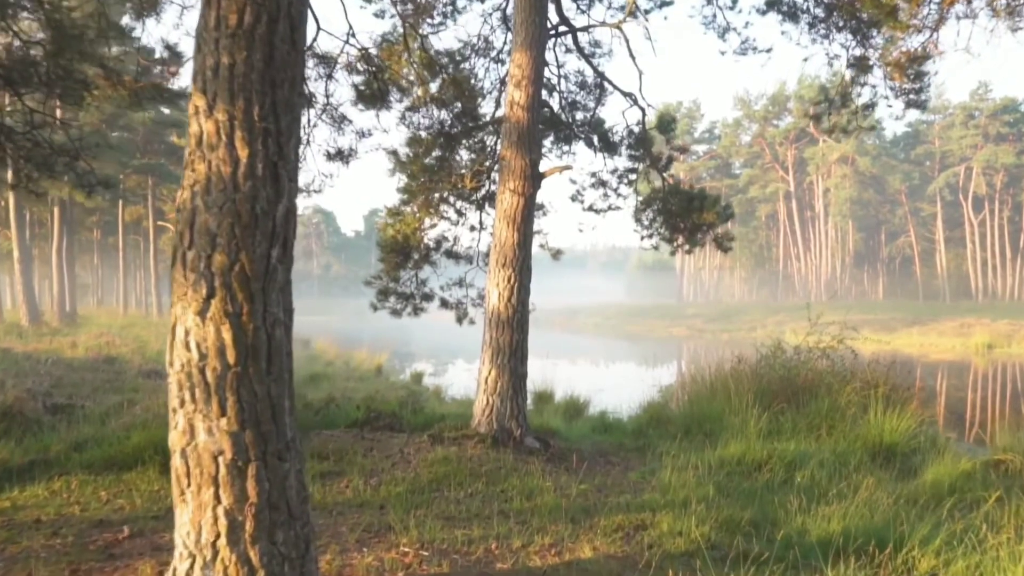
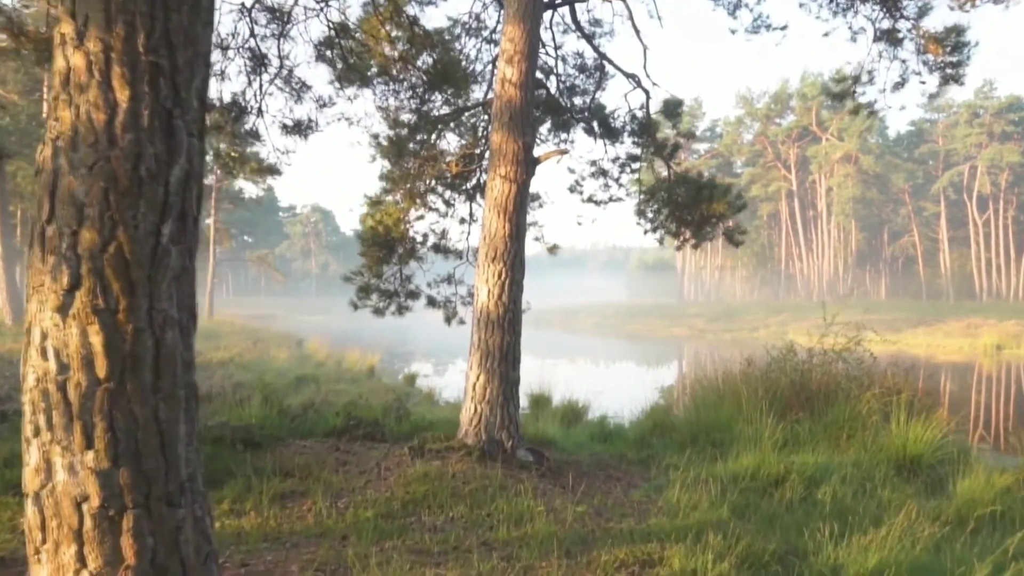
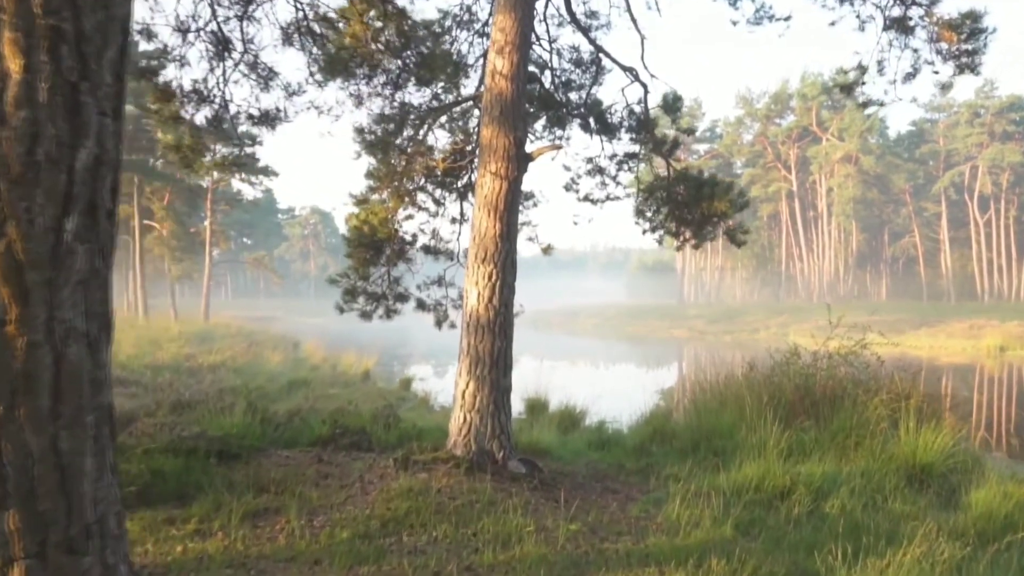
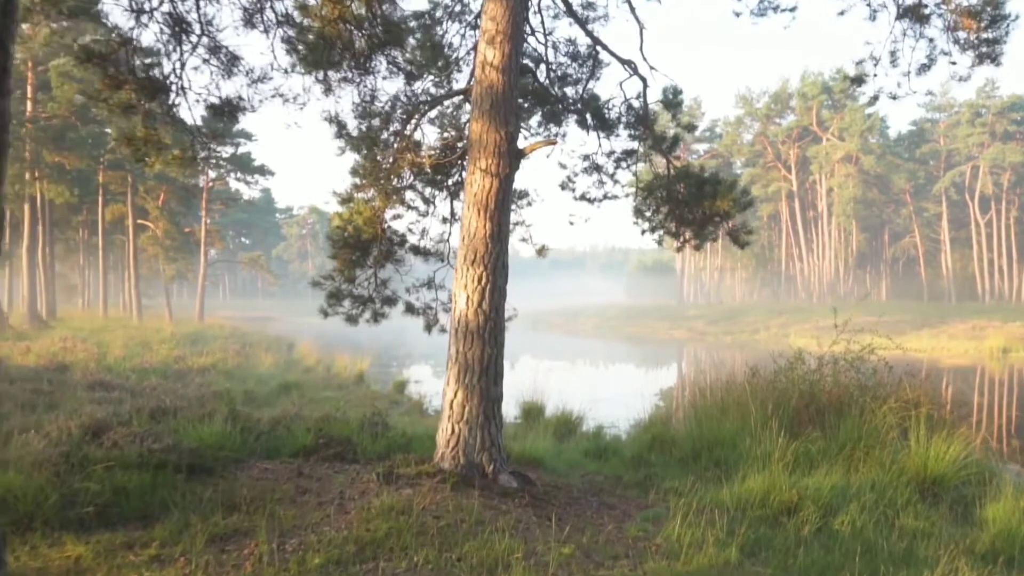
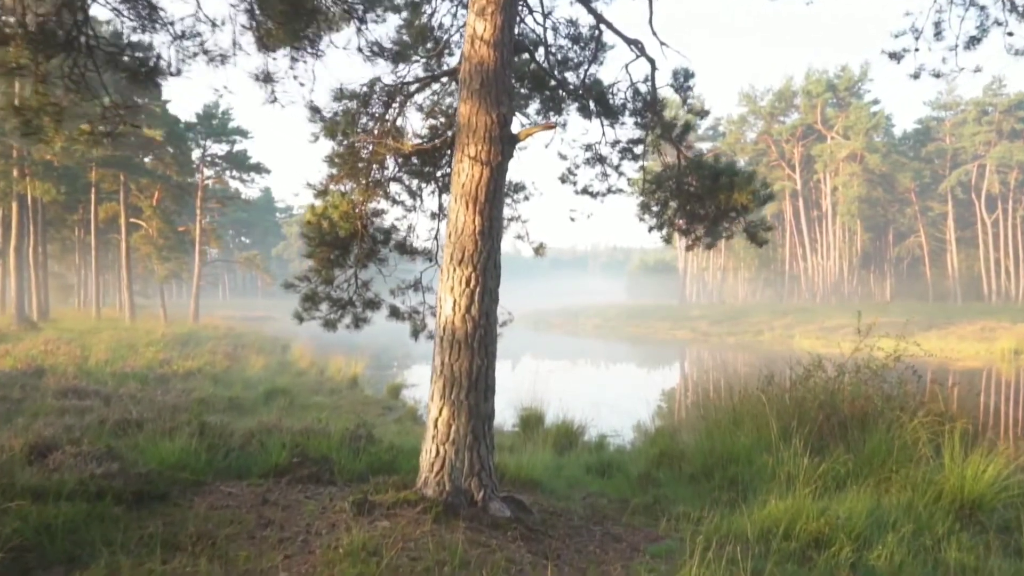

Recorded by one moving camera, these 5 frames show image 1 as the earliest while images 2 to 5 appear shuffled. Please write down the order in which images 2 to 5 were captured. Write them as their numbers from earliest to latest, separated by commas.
2, 3, 4, 5
